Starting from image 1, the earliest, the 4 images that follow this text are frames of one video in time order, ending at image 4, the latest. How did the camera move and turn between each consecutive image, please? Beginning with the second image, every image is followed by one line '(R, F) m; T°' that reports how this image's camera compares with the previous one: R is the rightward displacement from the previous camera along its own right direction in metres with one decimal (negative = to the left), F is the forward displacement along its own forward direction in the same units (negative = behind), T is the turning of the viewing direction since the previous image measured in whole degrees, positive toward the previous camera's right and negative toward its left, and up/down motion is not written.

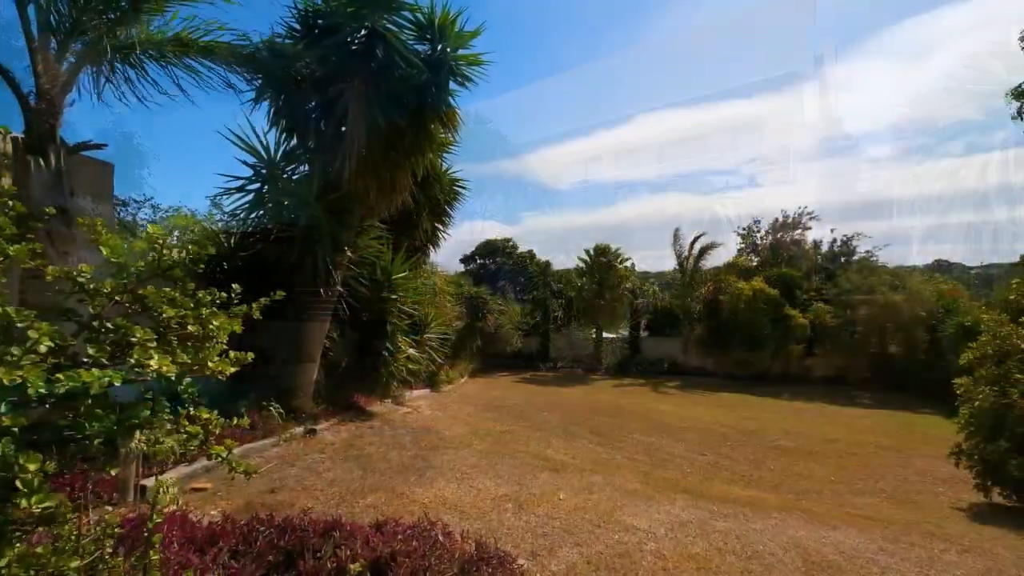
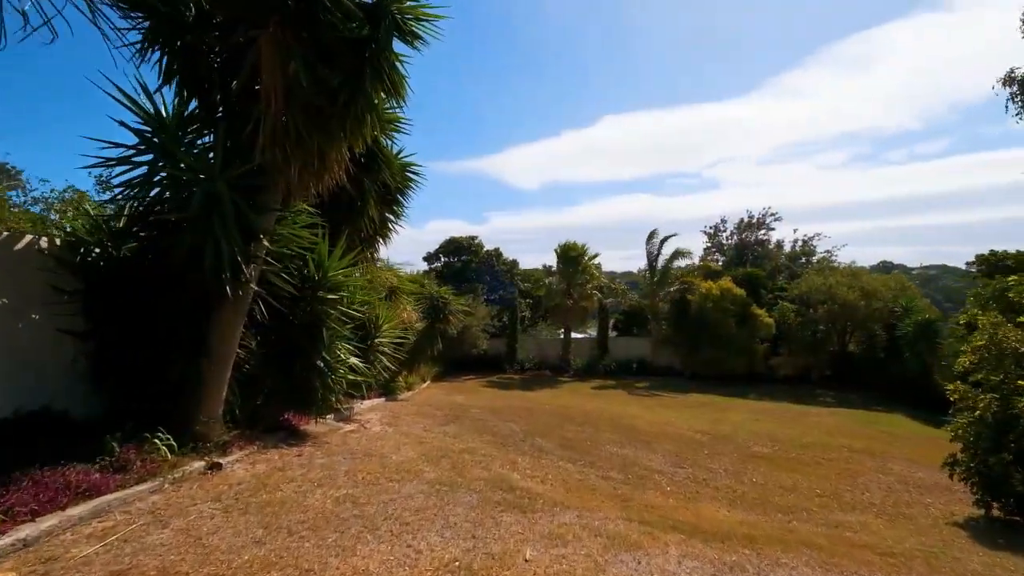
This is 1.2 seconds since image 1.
(+0.1, +1.1) m; +4°
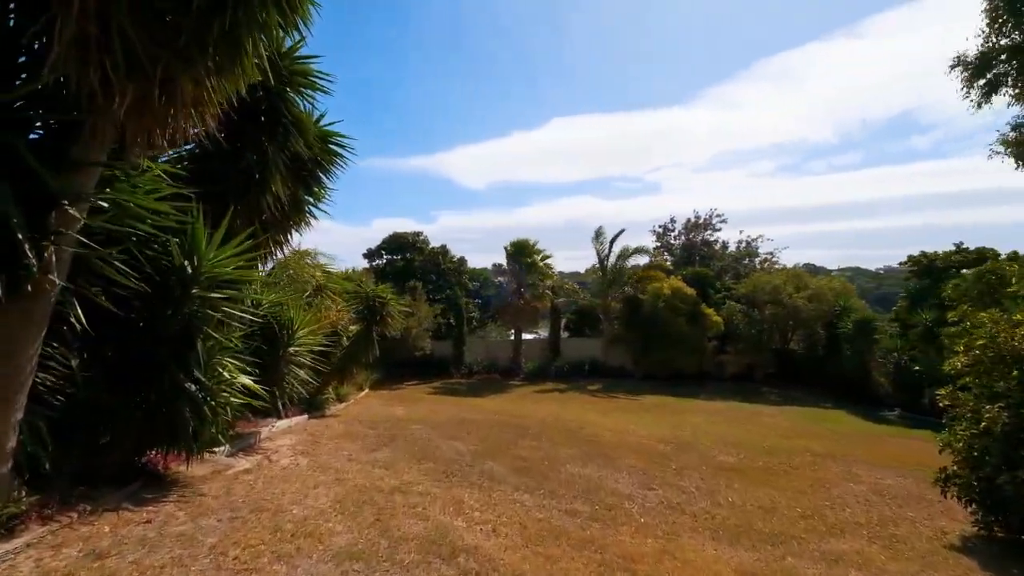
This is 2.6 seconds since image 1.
(+0.1, +1.5) m; +7°
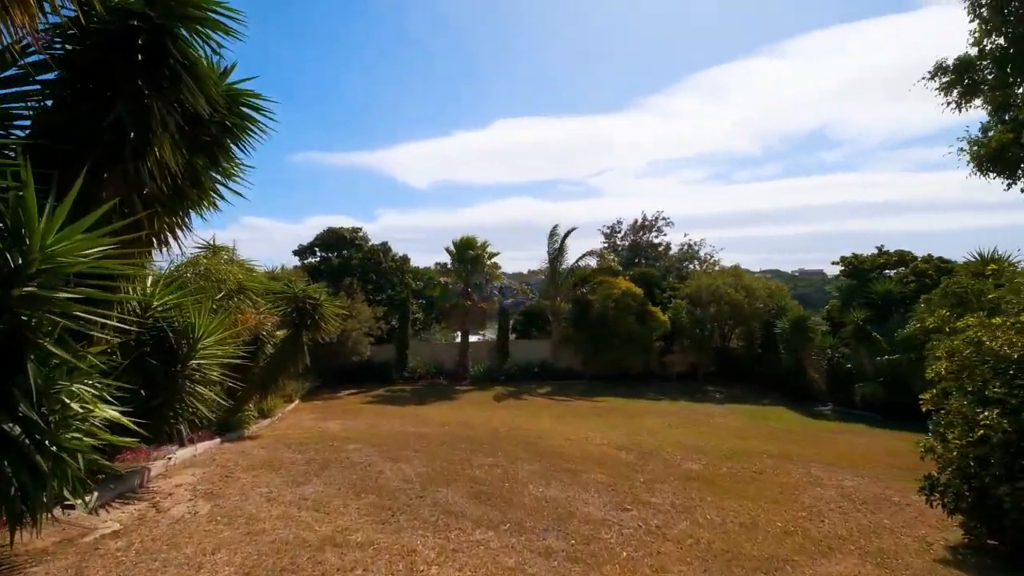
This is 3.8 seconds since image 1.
(-0.3, +1.1) m; +7°
